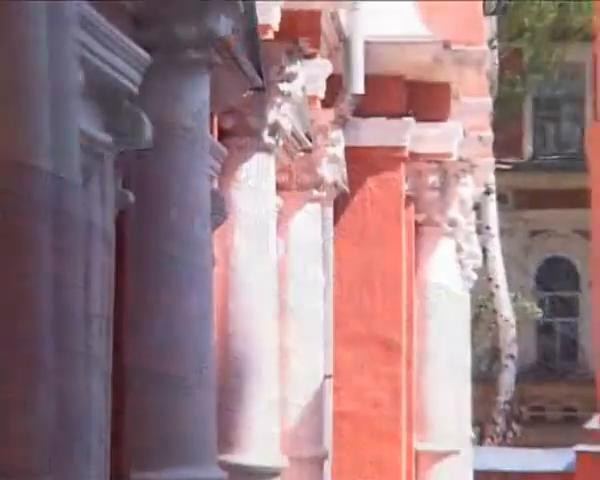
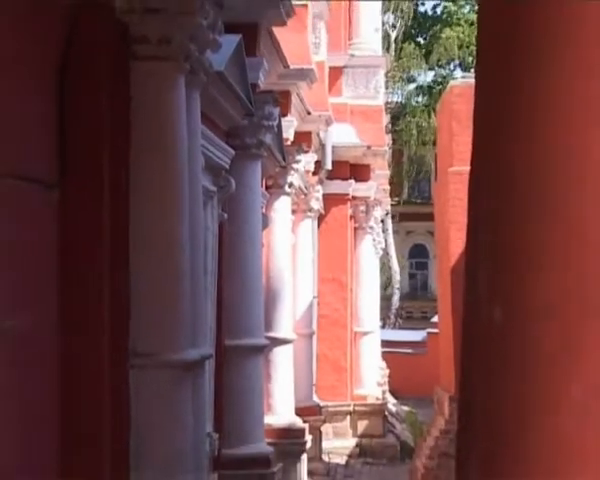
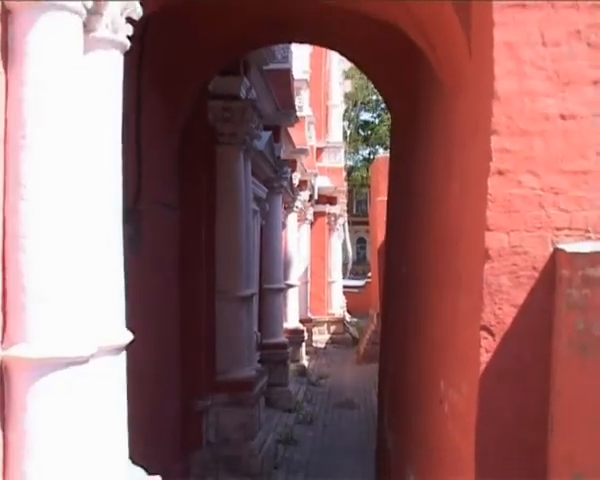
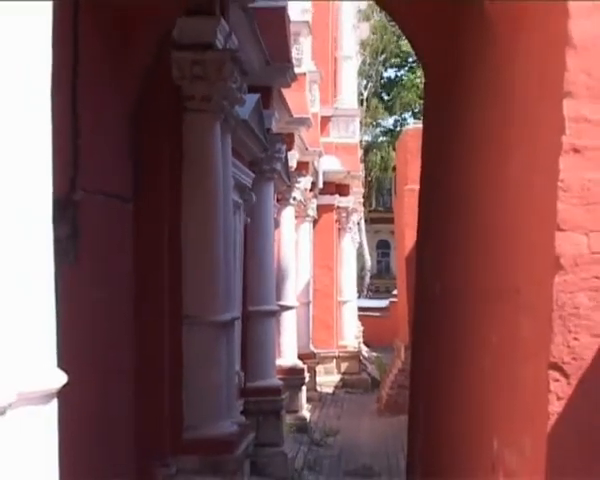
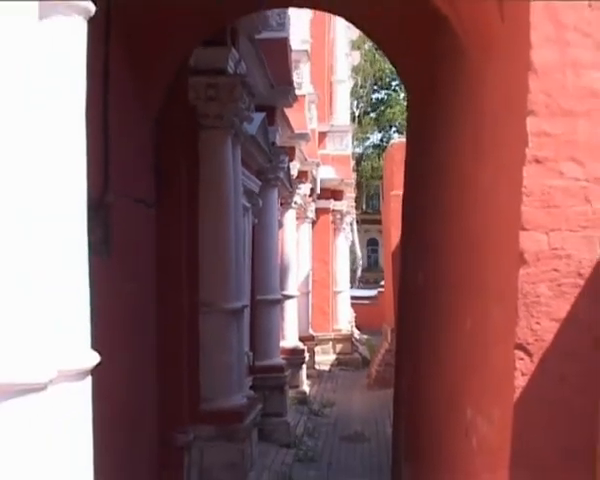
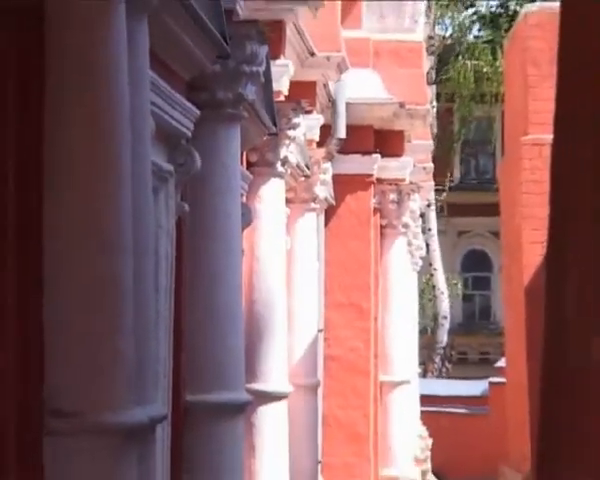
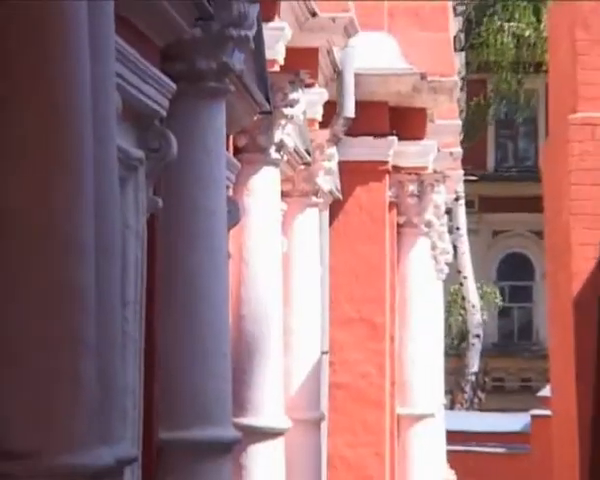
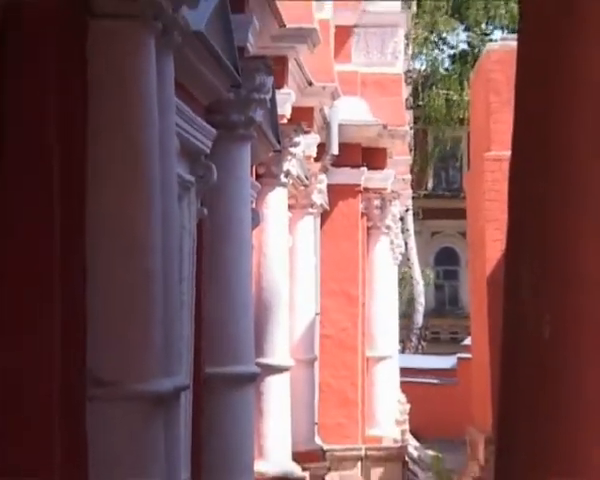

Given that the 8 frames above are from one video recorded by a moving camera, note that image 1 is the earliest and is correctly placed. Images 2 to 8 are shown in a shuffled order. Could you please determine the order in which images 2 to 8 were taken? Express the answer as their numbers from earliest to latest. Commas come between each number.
7, 6, 8, 2, 4, 5, 3
